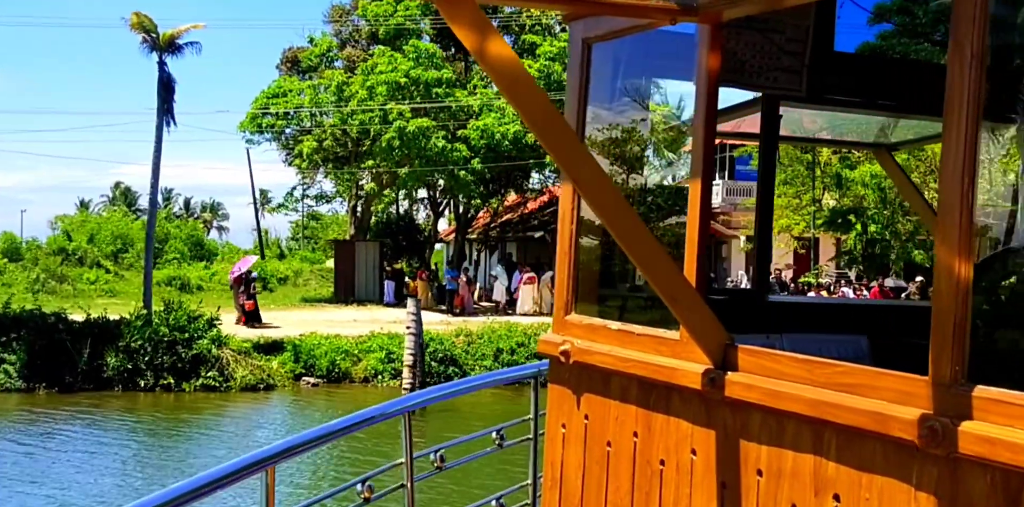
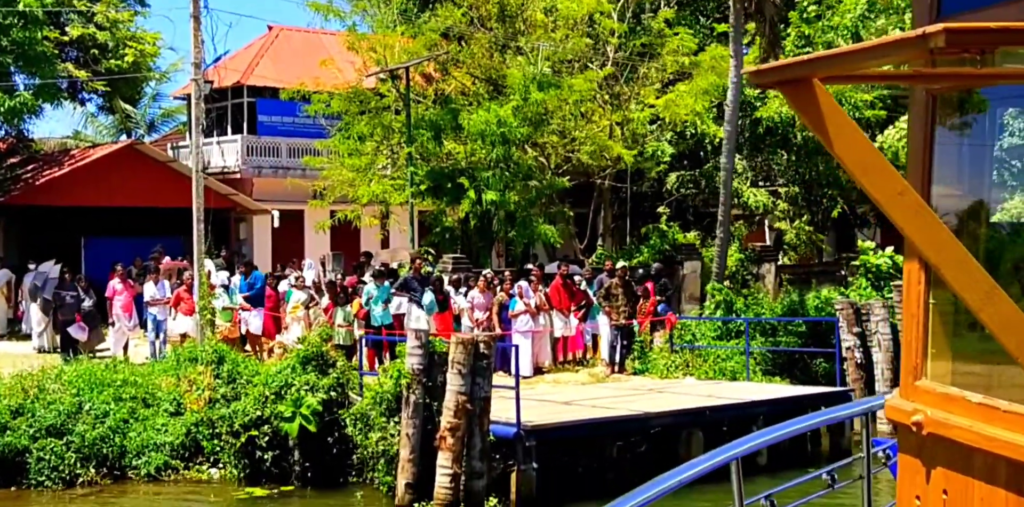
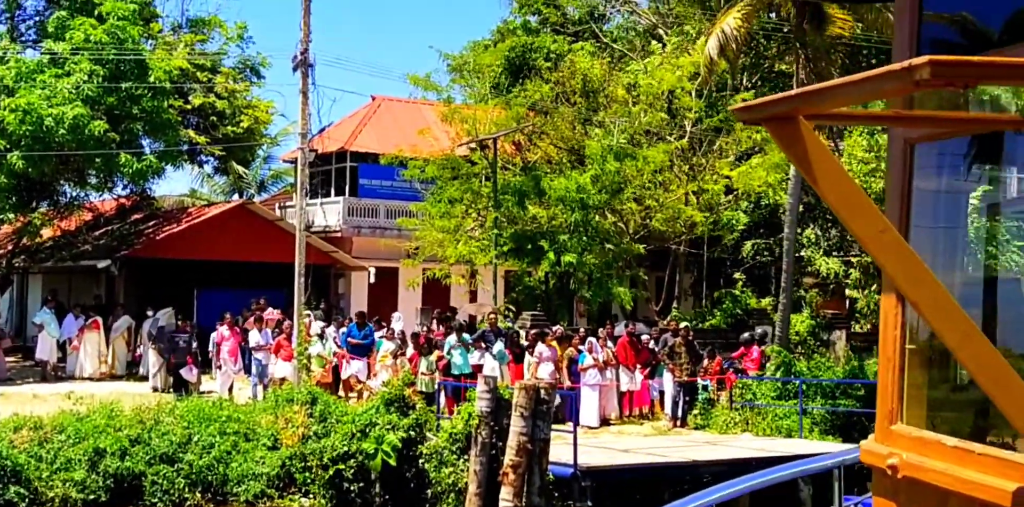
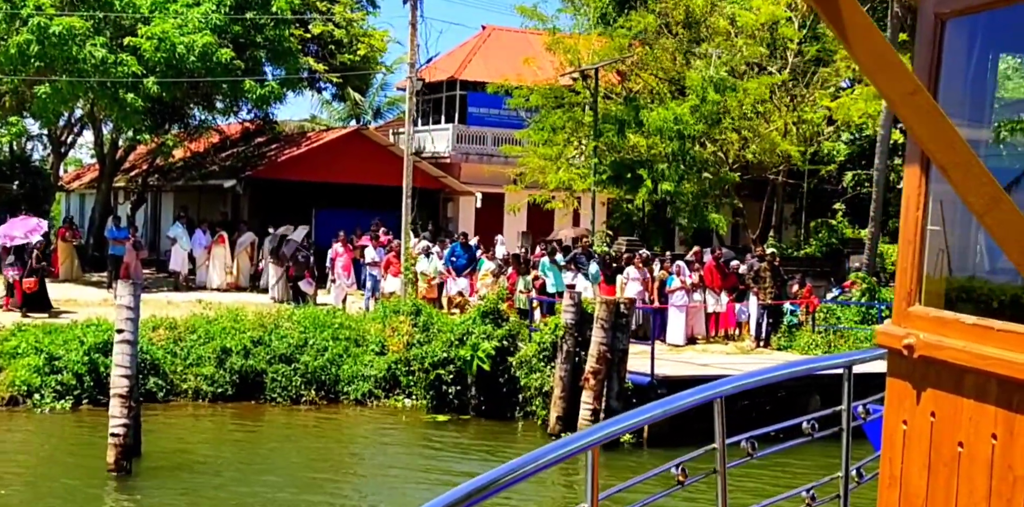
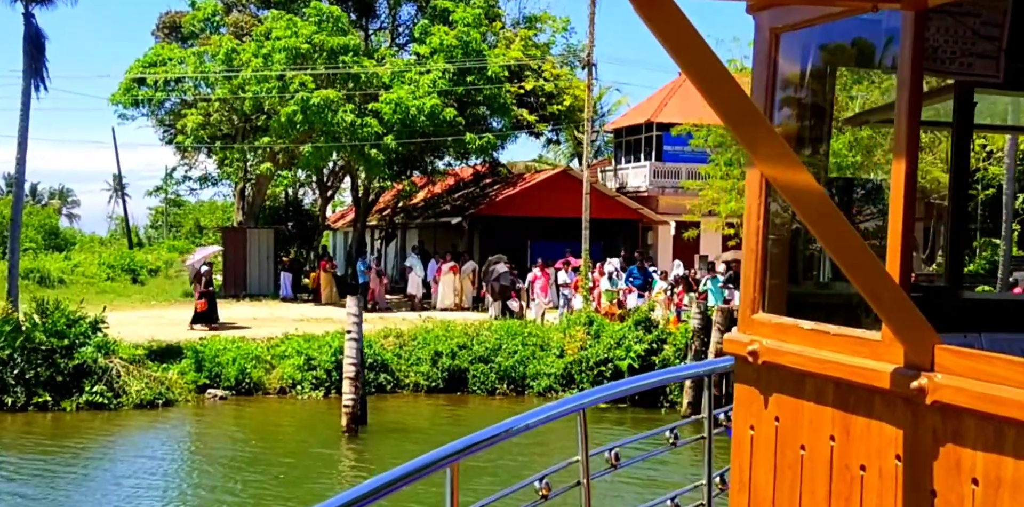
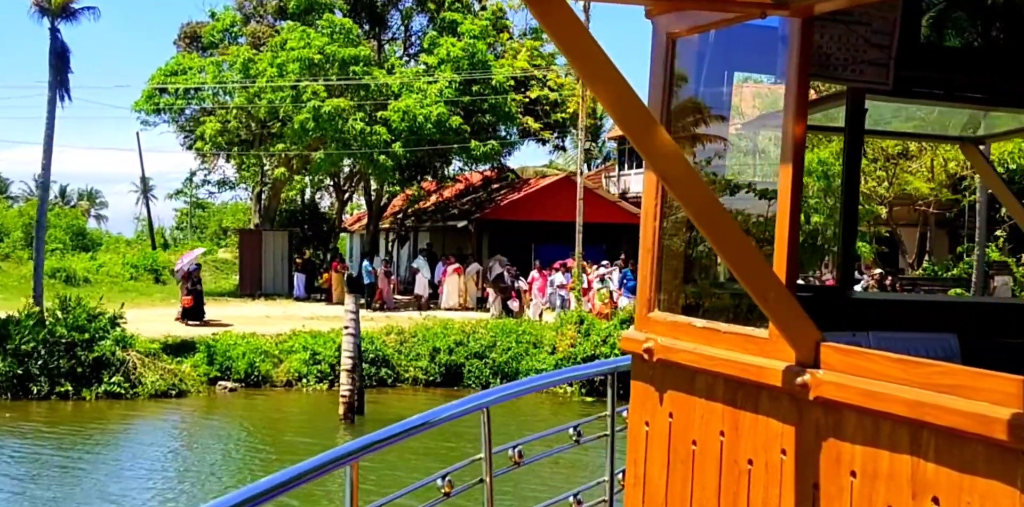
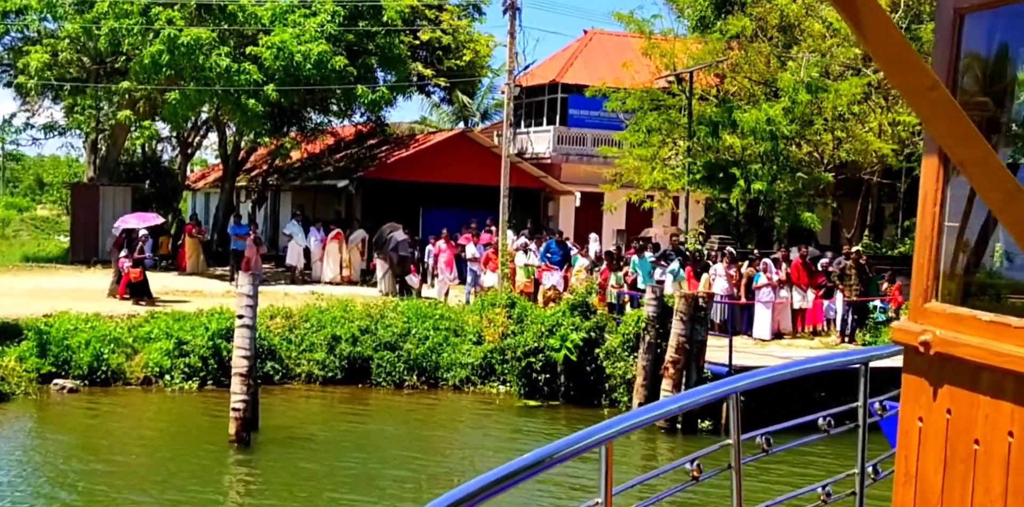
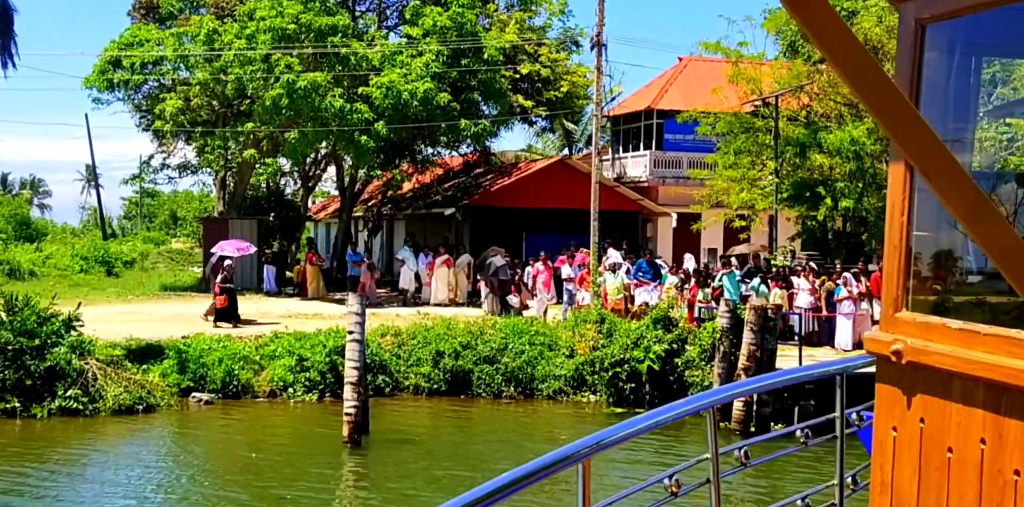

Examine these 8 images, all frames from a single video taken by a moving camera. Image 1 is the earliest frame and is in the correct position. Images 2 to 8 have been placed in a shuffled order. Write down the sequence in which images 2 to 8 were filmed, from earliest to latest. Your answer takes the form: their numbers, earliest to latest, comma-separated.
6, 5, 8, 7, 4, 3, 2
